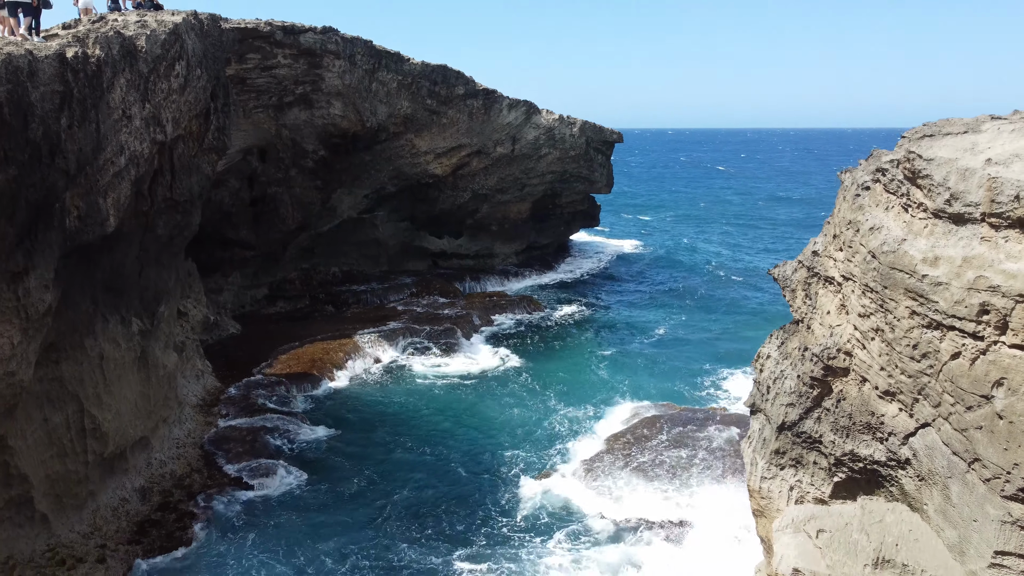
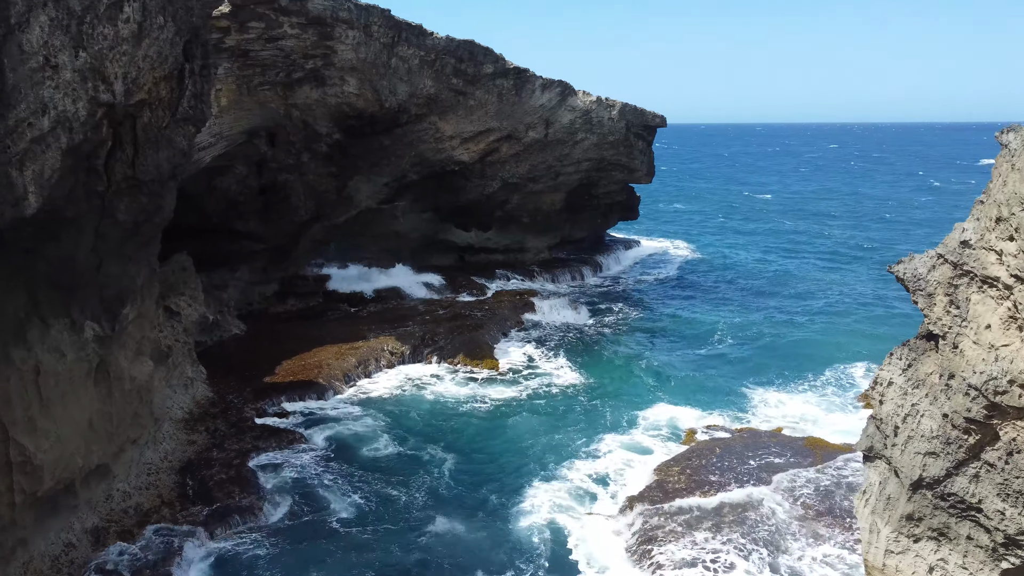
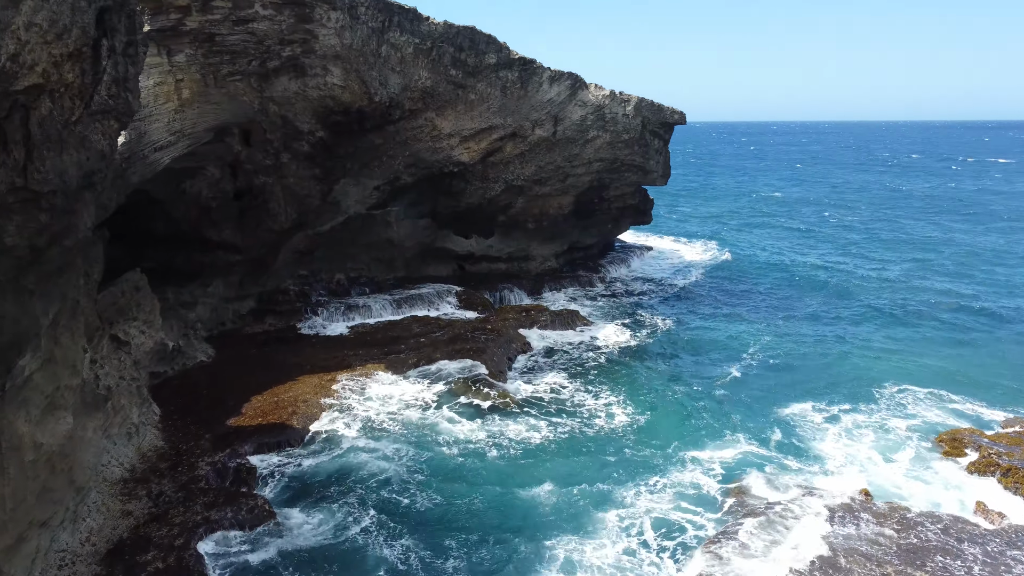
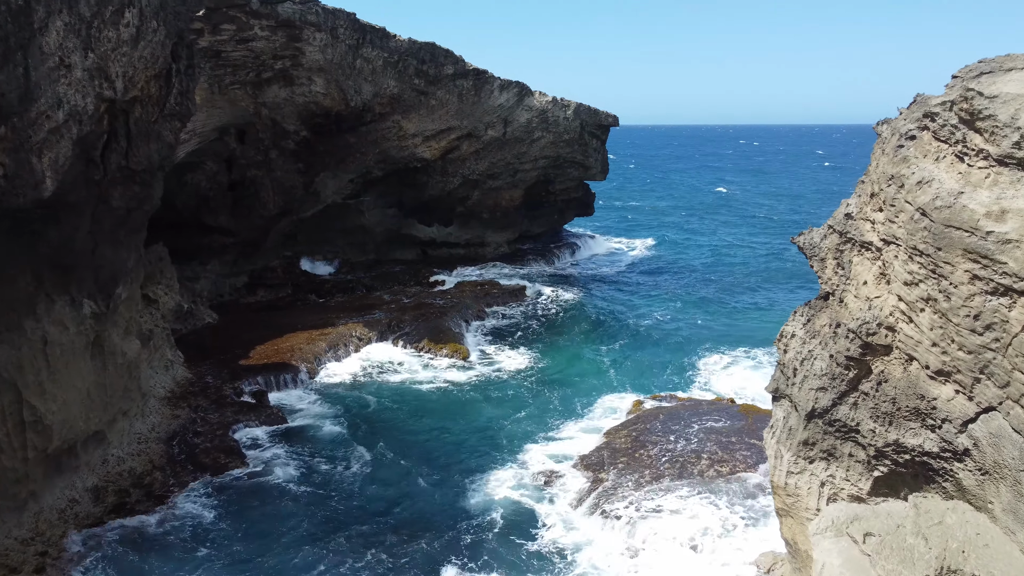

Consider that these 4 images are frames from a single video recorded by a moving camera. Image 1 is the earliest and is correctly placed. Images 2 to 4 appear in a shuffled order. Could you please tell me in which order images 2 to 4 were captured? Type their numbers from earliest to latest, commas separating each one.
4, 2, 3
